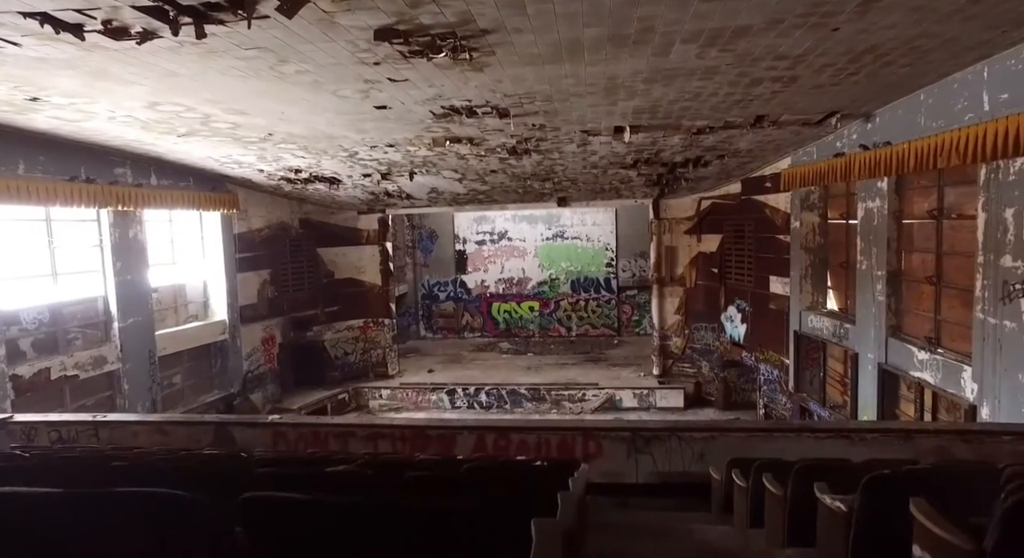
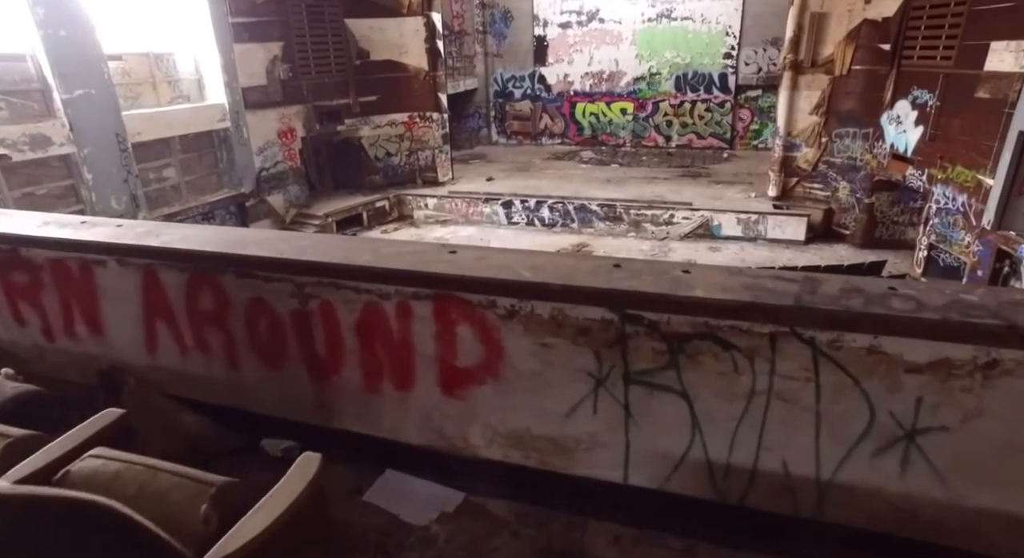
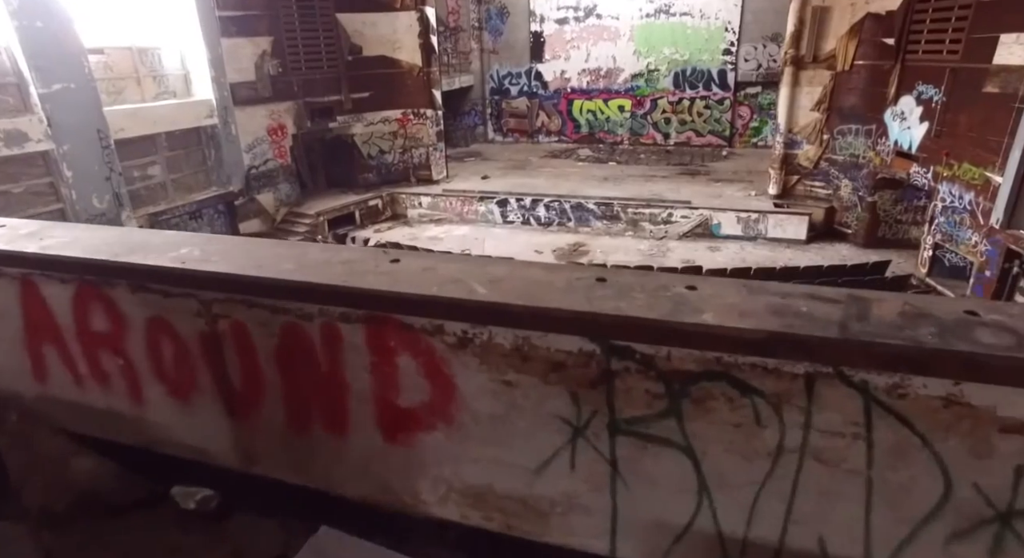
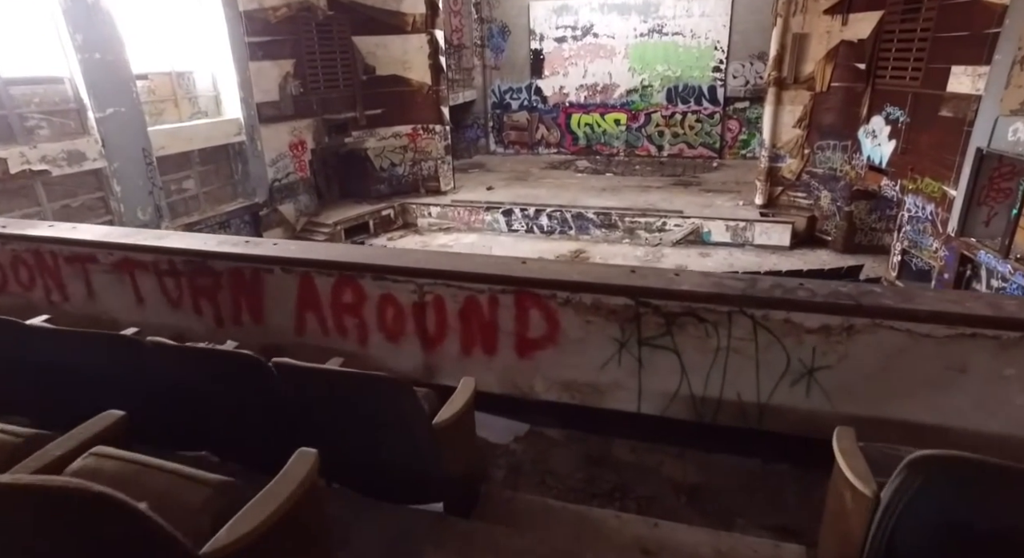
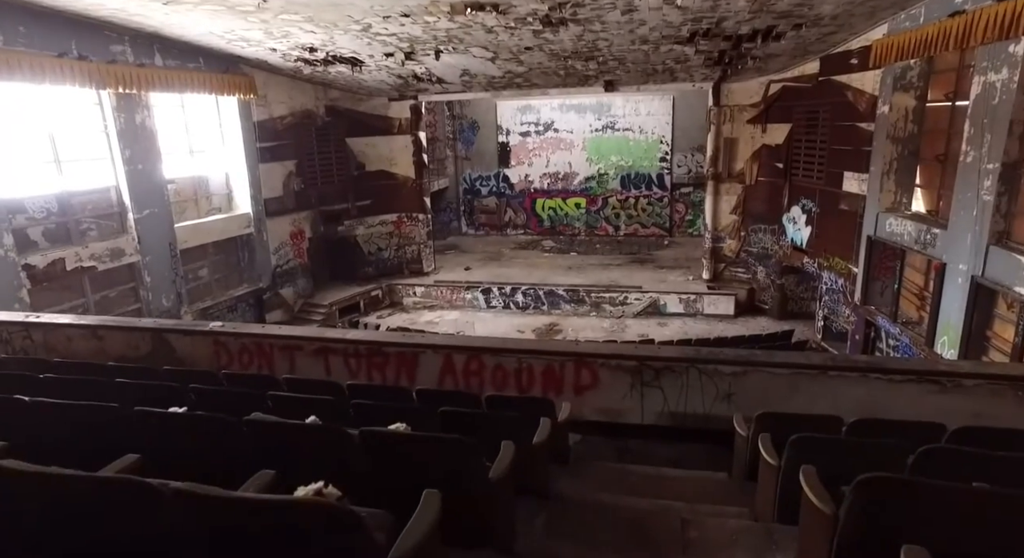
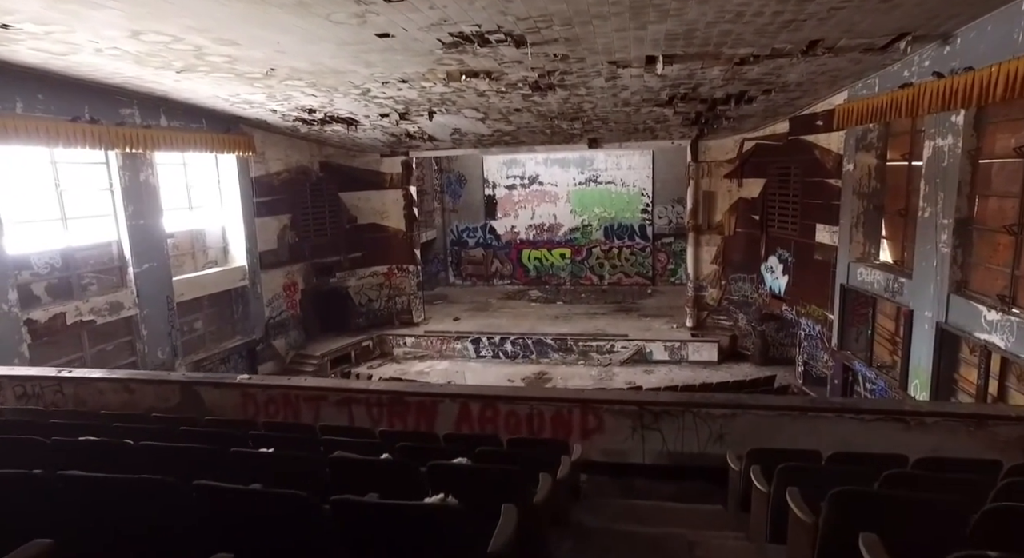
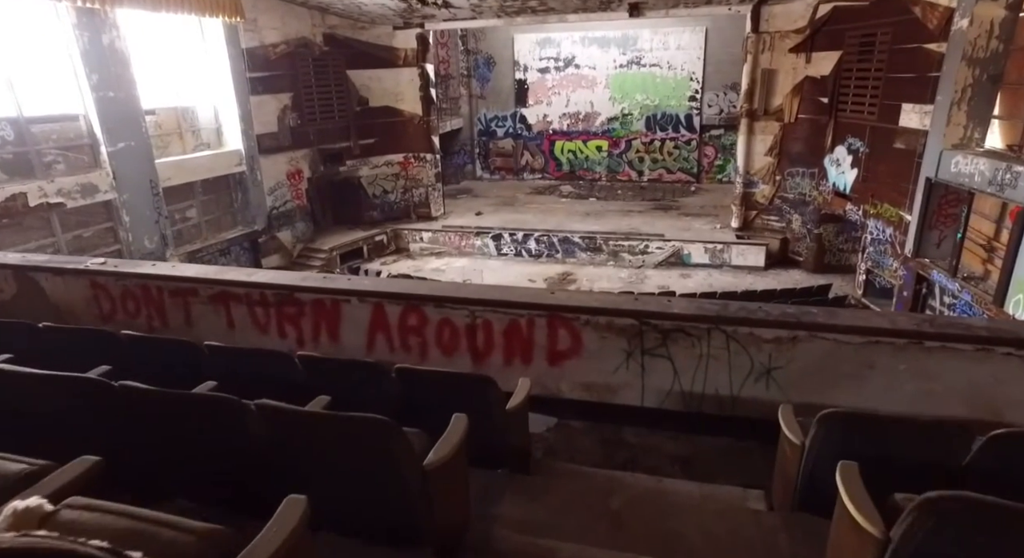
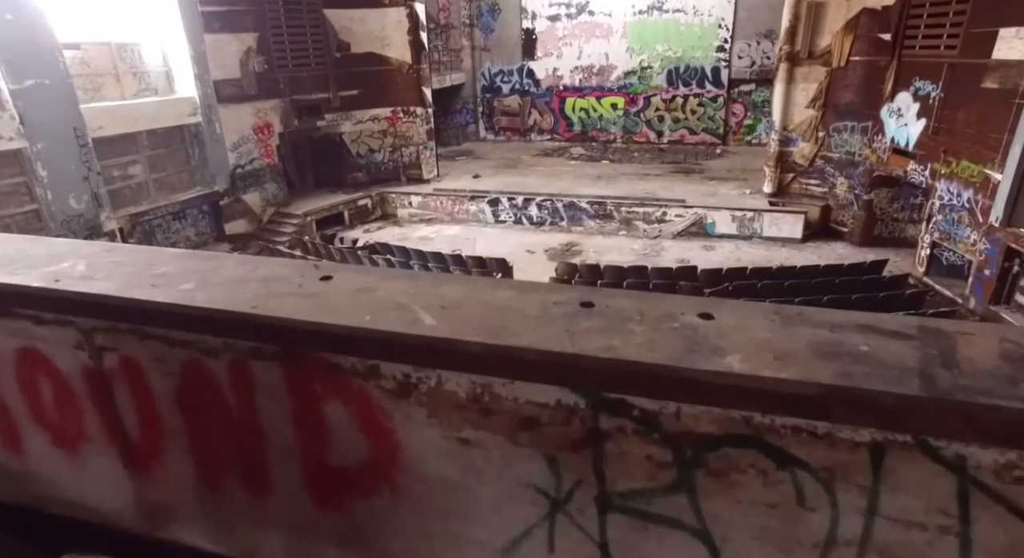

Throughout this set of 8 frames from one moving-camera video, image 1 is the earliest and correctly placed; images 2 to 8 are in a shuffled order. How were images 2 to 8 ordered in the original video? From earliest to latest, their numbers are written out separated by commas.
6, 5, 7, 4, 2, 3, 8
